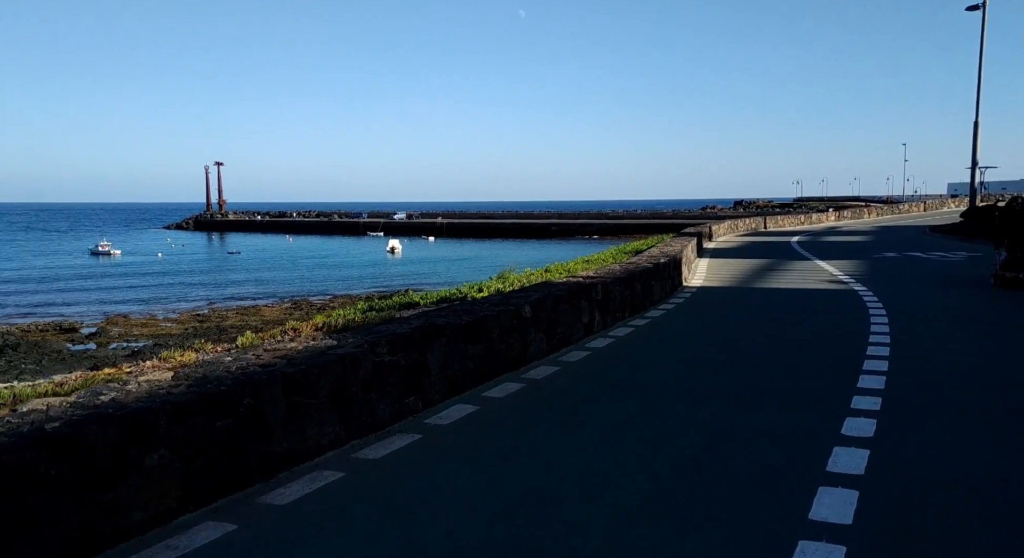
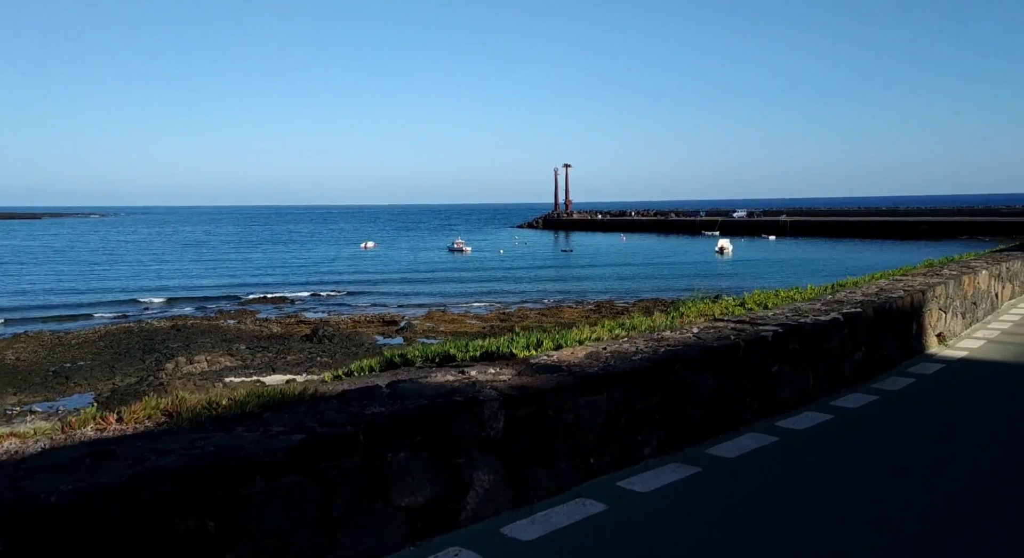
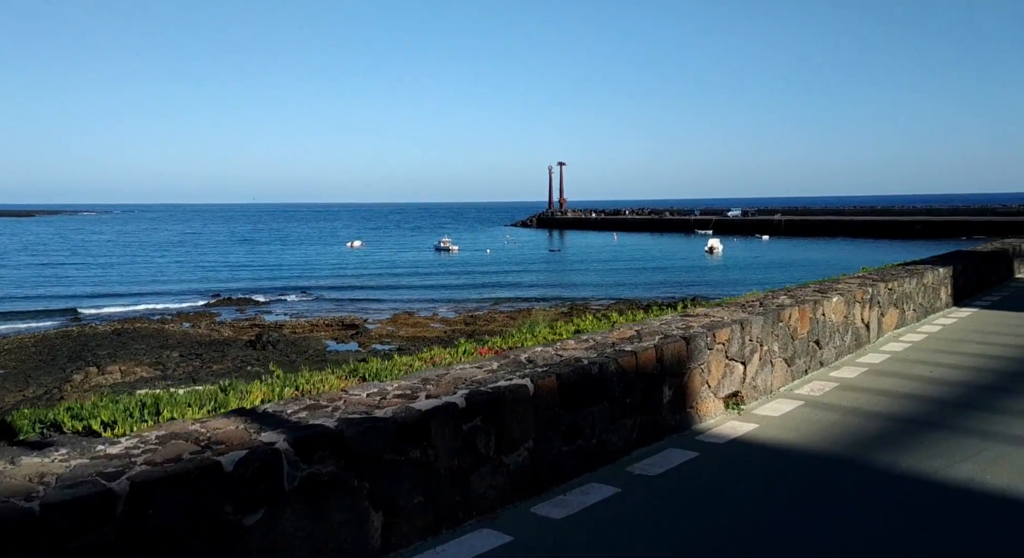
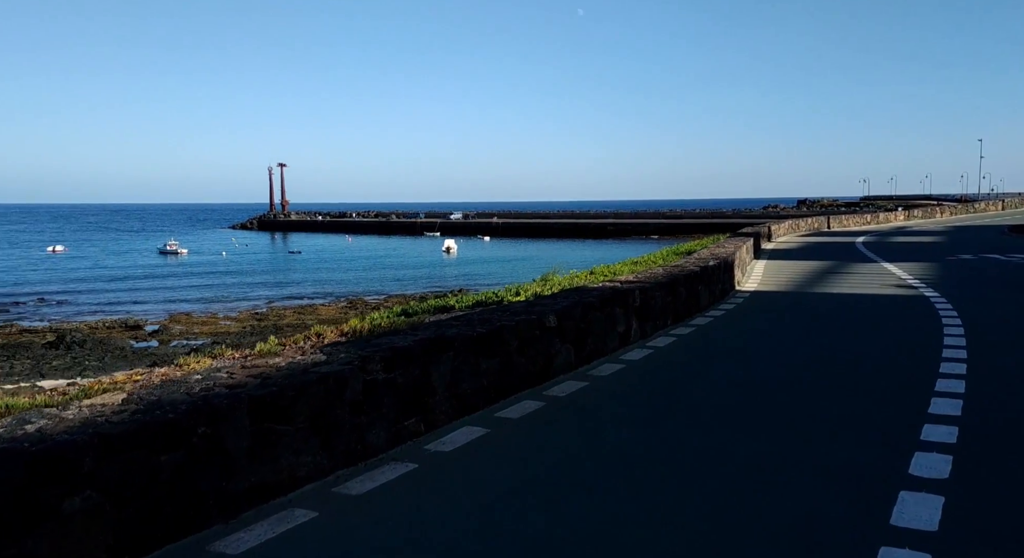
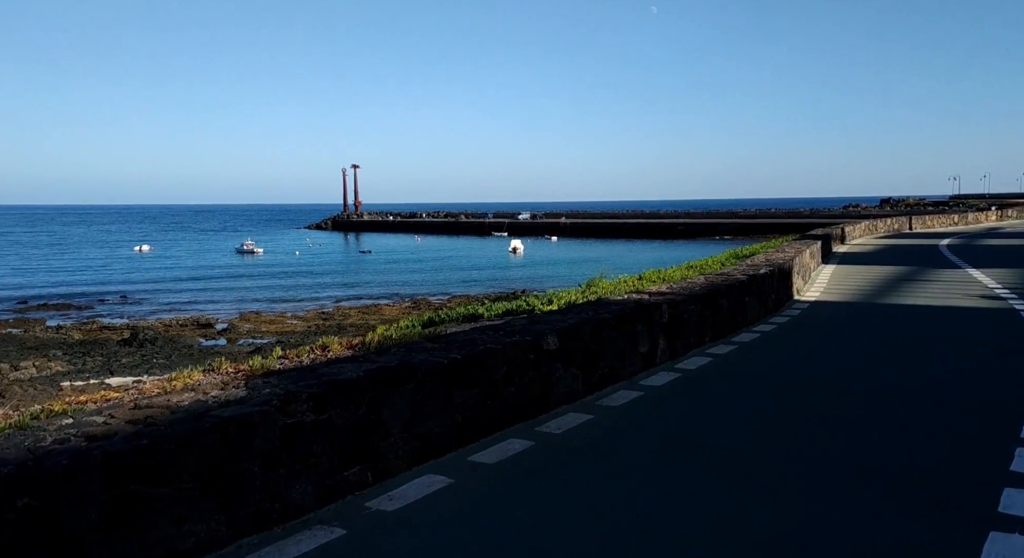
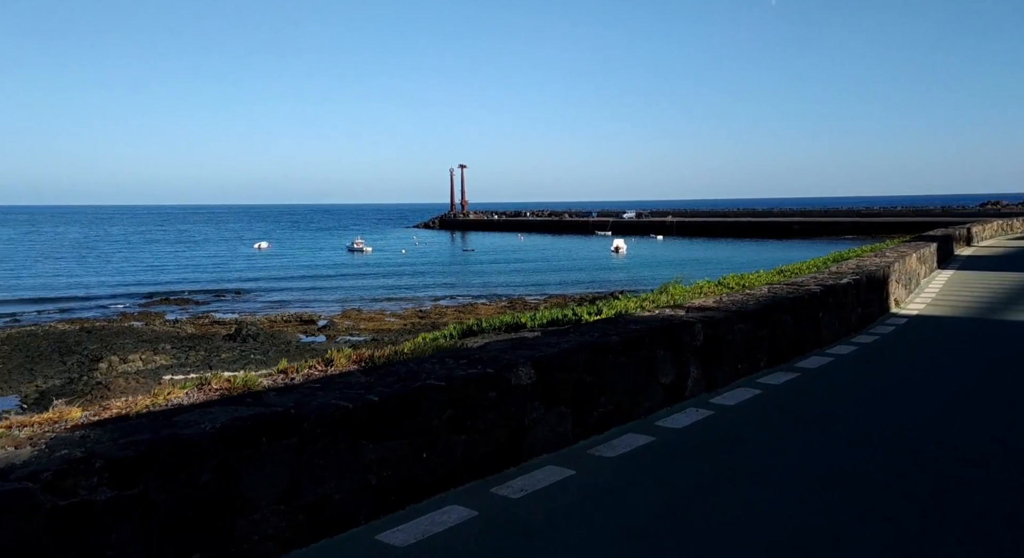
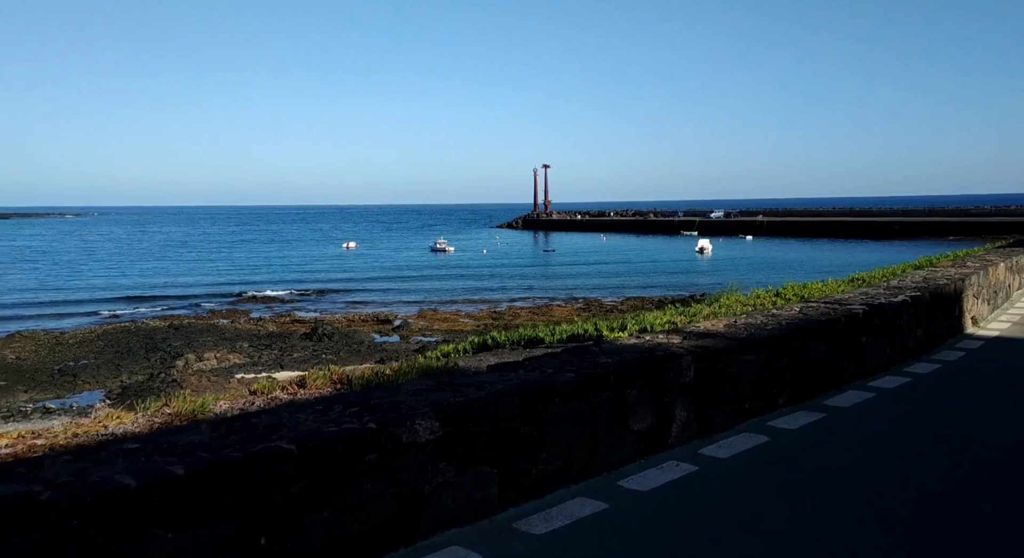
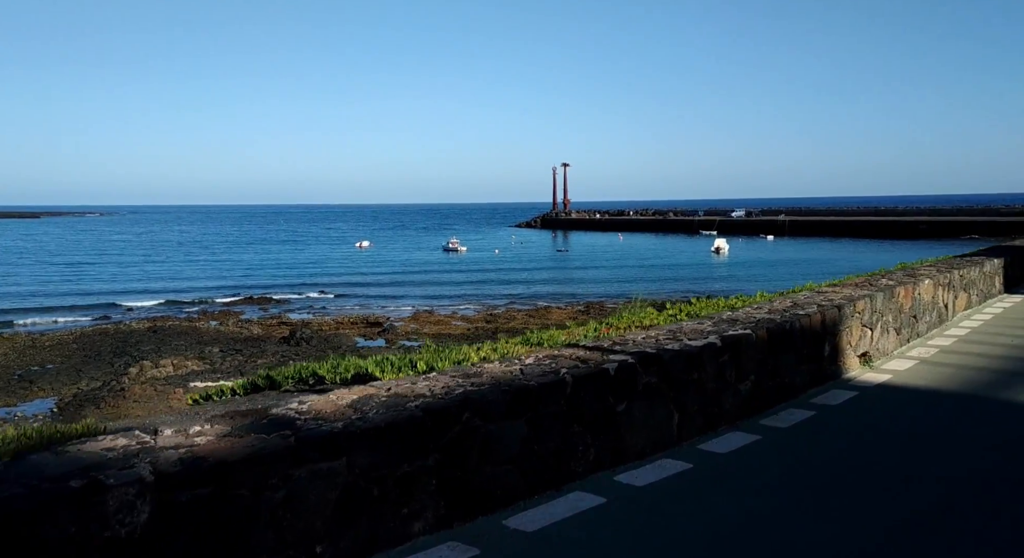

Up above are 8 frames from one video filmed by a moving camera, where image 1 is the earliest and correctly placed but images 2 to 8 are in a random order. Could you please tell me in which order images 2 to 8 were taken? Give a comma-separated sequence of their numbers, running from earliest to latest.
4, 5, 6, 7, 2, 8, 3
